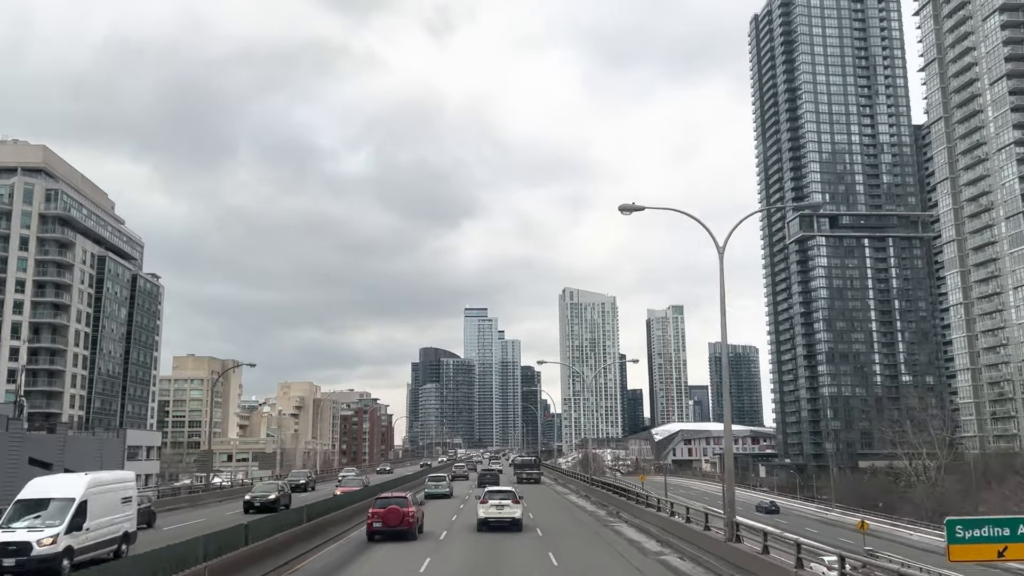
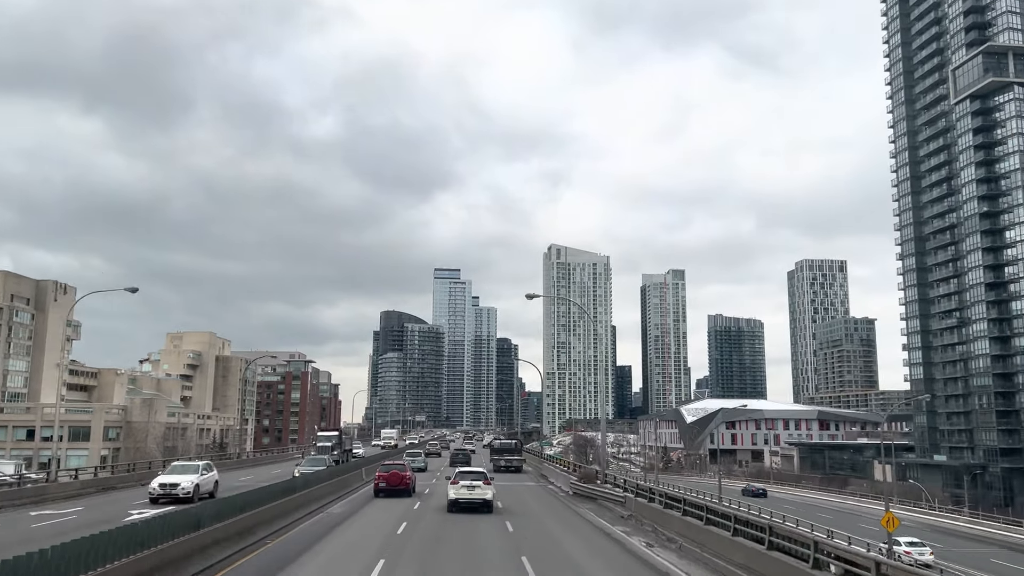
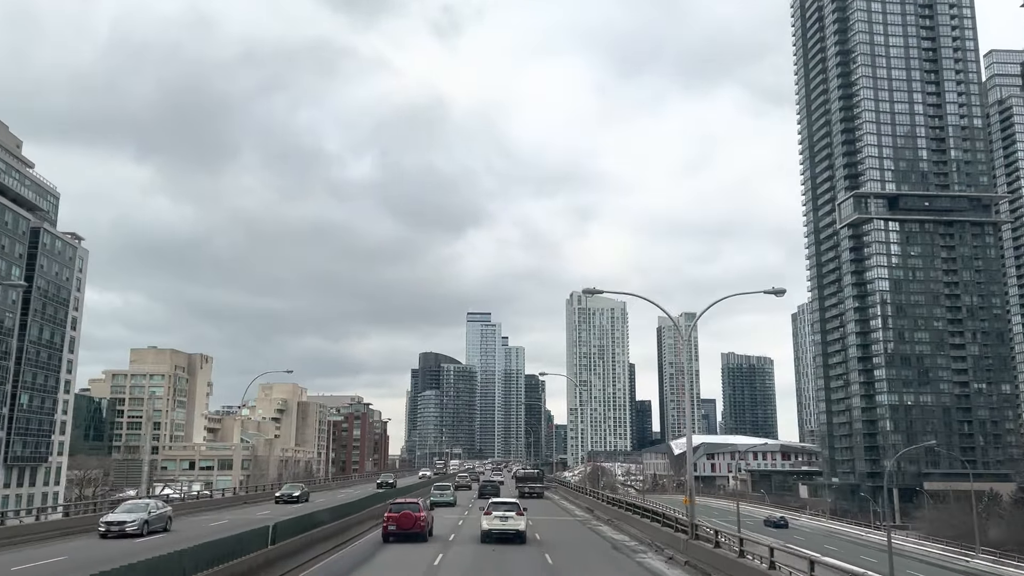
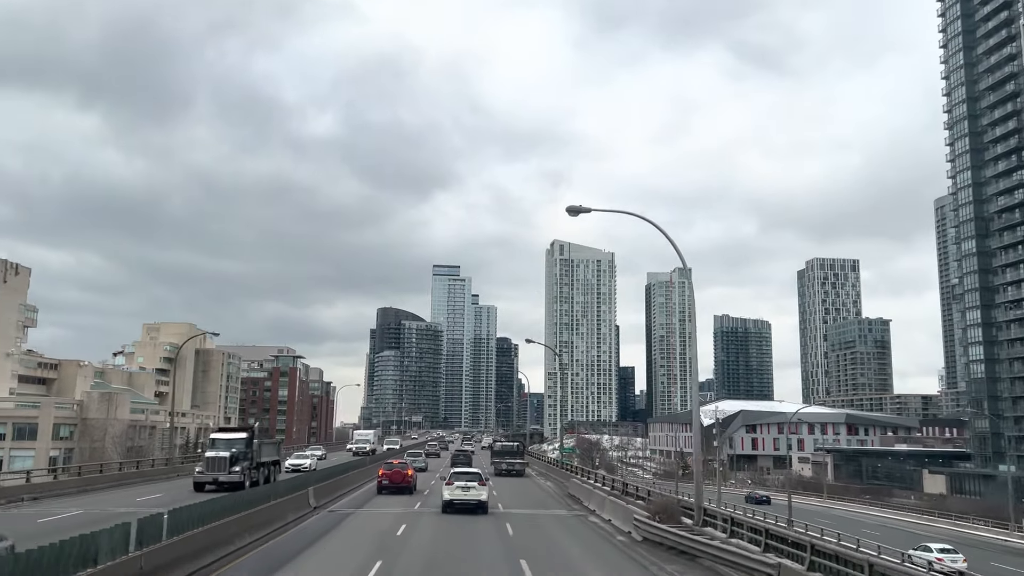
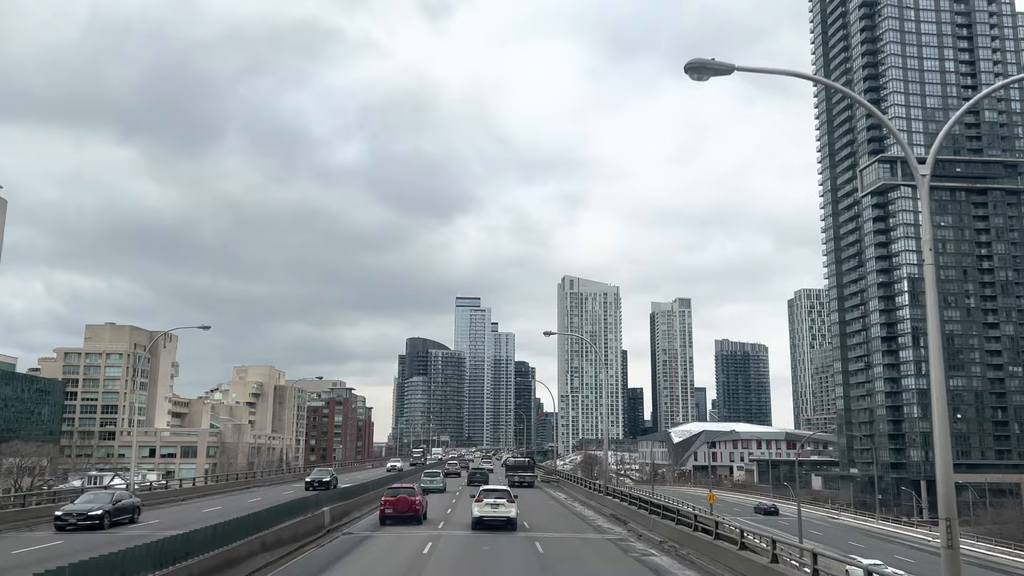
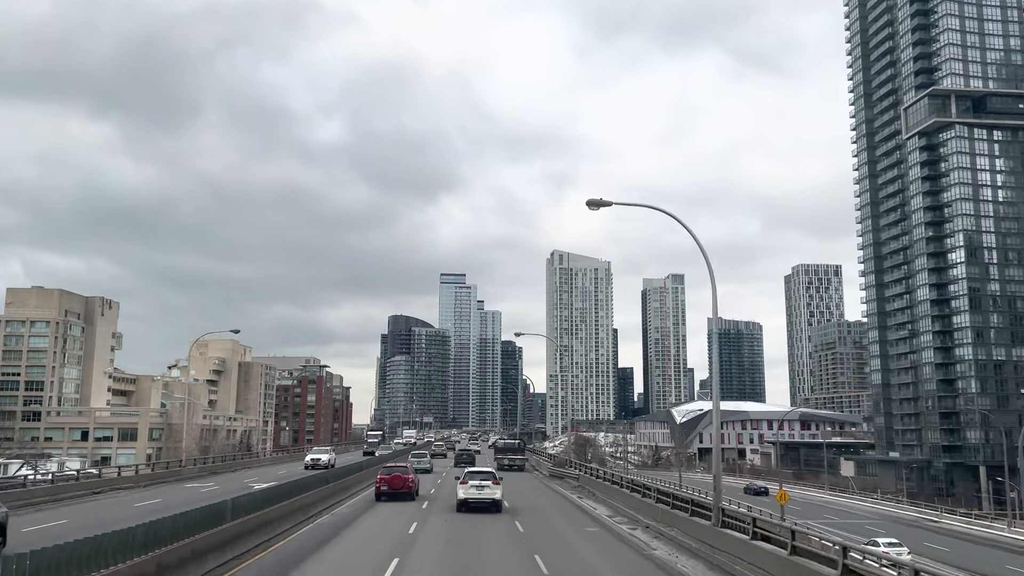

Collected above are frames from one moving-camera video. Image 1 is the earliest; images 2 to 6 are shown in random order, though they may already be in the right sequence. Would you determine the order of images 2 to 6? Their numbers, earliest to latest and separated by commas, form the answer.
3, 5, 6, 2, 4
